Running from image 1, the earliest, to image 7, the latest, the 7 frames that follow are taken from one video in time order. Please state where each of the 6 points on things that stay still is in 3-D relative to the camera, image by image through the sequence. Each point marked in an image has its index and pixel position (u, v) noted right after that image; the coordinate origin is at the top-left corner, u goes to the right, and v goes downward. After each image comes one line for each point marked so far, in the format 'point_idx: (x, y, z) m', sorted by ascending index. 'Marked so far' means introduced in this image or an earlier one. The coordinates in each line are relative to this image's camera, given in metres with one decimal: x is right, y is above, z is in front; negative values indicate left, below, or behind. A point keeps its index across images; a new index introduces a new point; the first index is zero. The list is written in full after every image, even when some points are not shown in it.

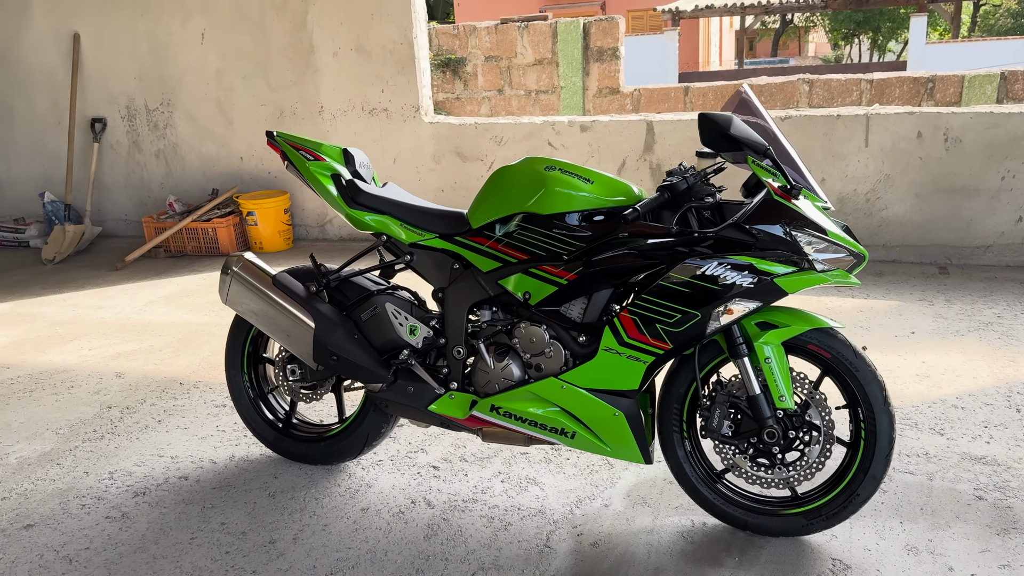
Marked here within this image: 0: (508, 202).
0: (0.0, +0.2, +2.3) m
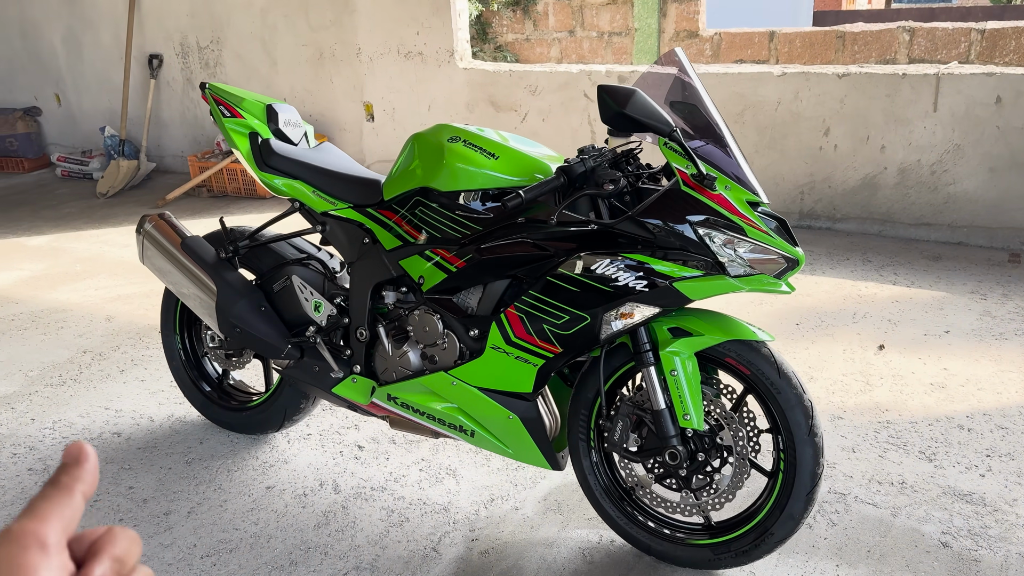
0: (-0.2, +0.3, +2.1) m
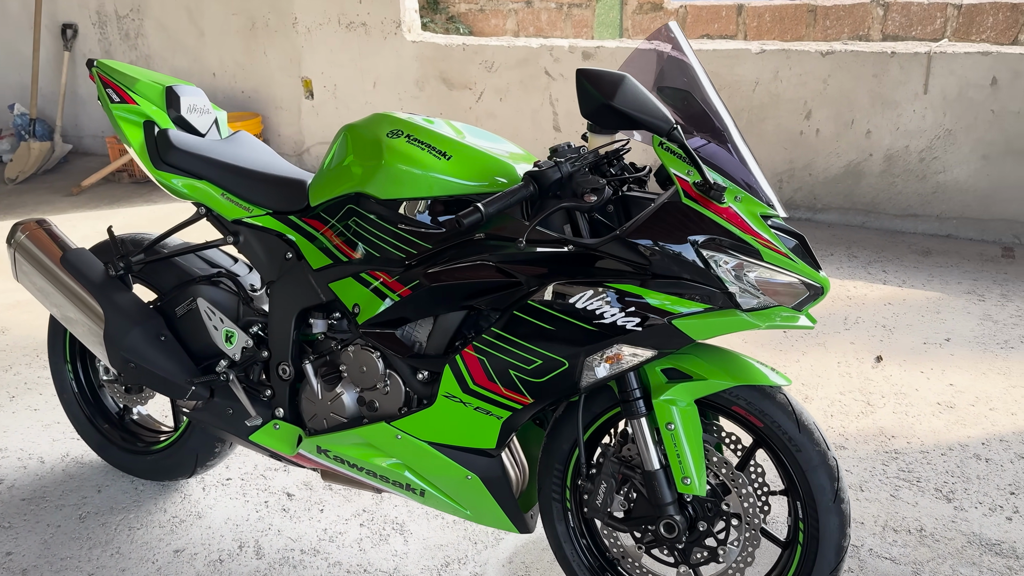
0: (-0.3, +0.2, +1.7) m
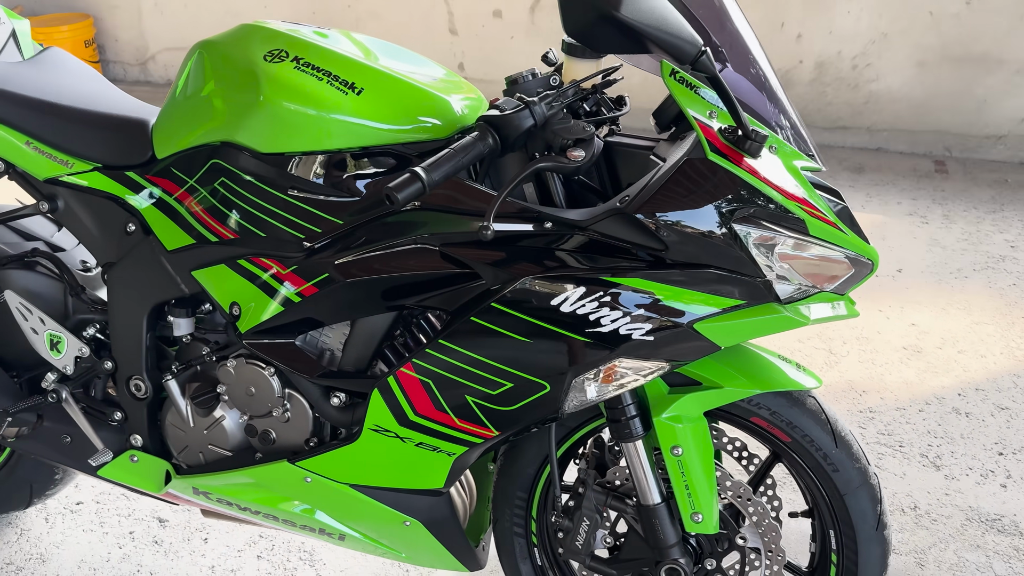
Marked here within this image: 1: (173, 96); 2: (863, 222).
0: (-0.4, +0.2, +1.2) m
1: (-0.5, +0.3, +1.2) m
2: (+1.2, +0.2, +3.0) m
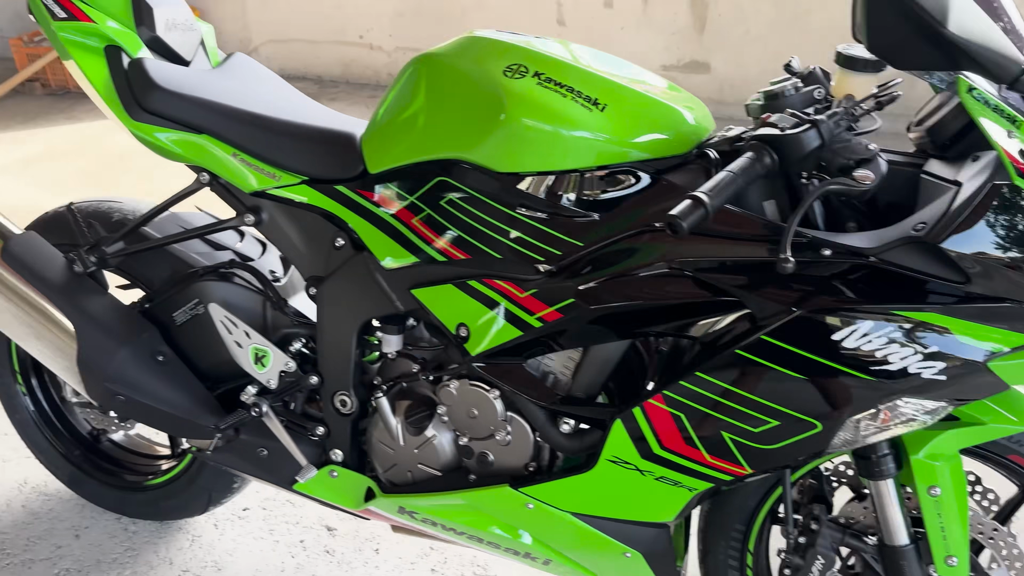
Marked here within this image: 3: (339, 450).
0: (-0.1, +0.2, +1.1) m
1: (-0.2, +0.3, +1.2) m
2: (+1.7, +0.2, +2.8) m
3: (-0.3, -0.3, +1.3) m
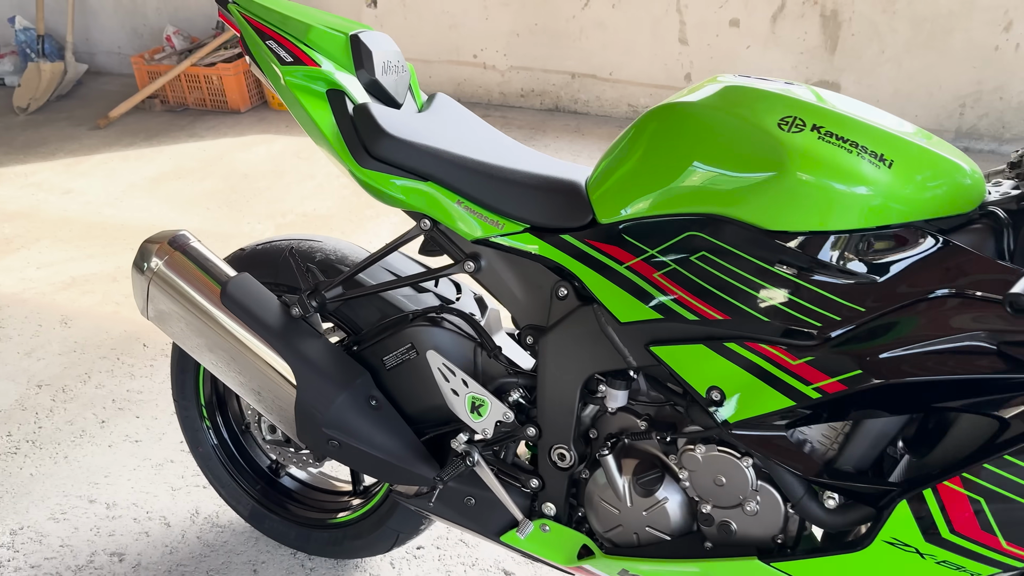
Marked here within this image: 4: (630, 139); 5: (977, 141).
0: (+0.2, +0.1, +1.1) m
1: (+0.2, +0.2, +1.2) m
2: (+2.1, +0.1, +2.7) m
3: (+0.1, -0.3, +1.3) m
4: (+0.2, +0.2, +1.1) m
5: (+1.9, +0.6, +3.4) m
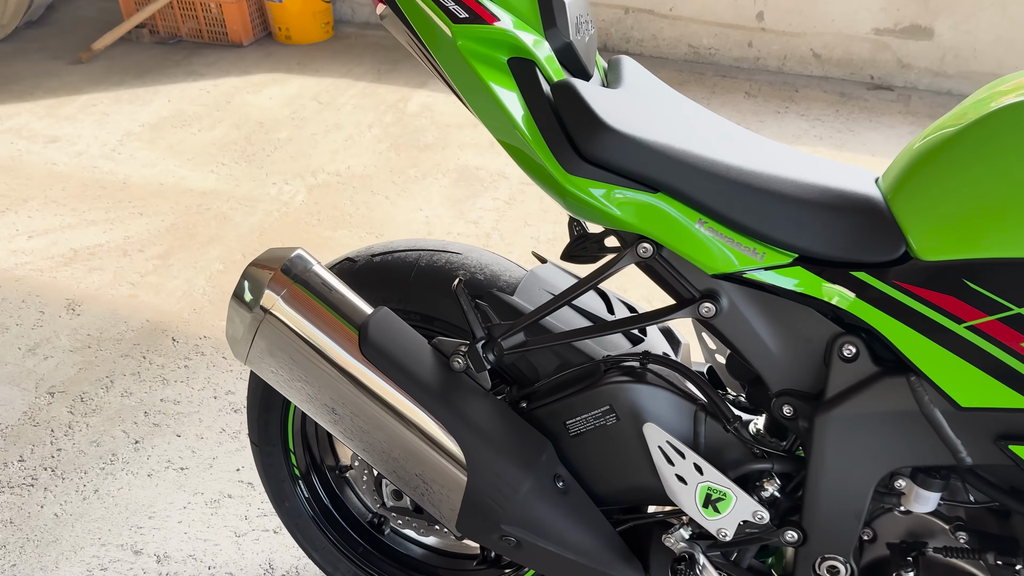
0: (+0.5, 0.0, +0.7) m
1: (+0.5, +0.1, +0.8) m
2: (+2.3, +0.1, +2.4) m
3: (+0.4, -0.4, +1.0) m
4: (+0.5, +0.1, +0.8) m
5: (+2.1, +0.7, +3.1) m
